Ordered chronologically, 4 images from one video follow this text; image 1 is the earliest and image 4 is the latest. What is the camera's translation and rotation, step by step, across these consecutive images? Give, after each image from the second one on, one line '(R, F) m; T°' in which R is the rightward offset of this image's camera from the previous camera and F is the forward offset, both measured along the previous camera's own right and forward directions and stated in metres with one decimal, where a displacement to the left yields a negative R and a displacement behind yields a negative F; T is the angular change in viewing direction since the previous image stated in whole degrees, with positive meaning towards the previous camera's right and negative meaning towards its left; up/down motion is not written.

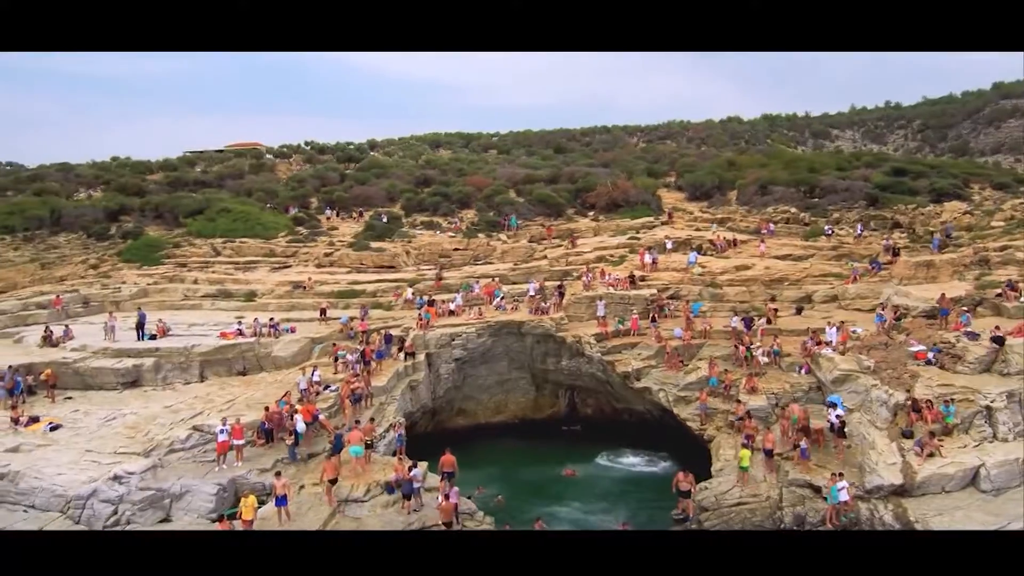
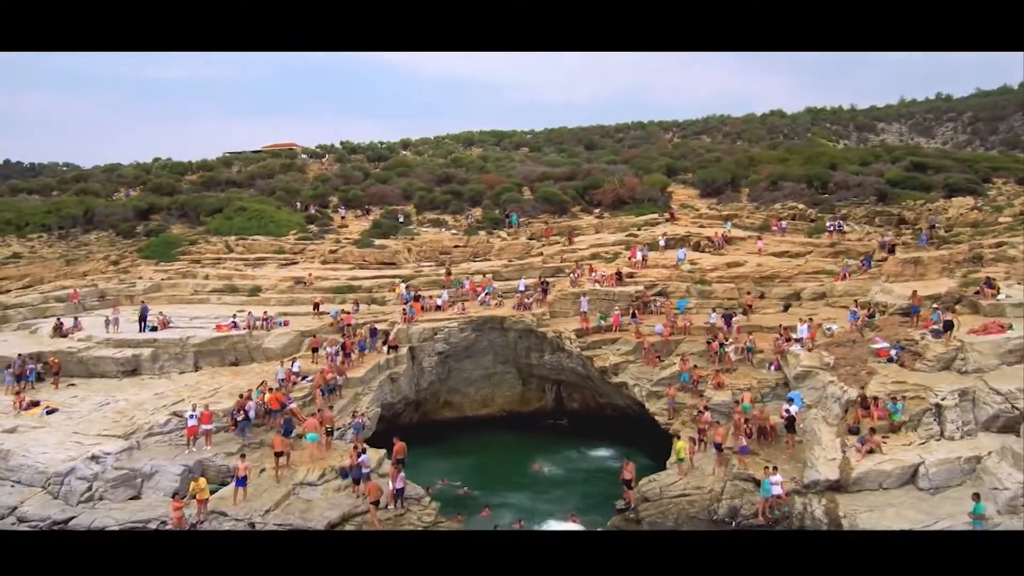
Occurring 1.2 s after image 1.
(+1.3, -0.2) m; -4°
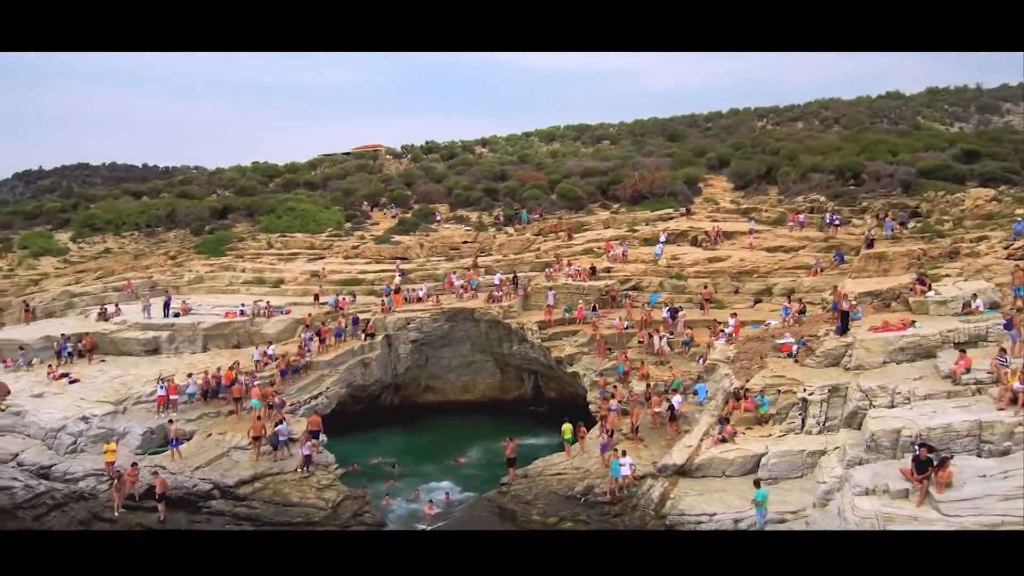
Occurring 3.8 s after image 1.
(+3.2, -0.6) m; -9°
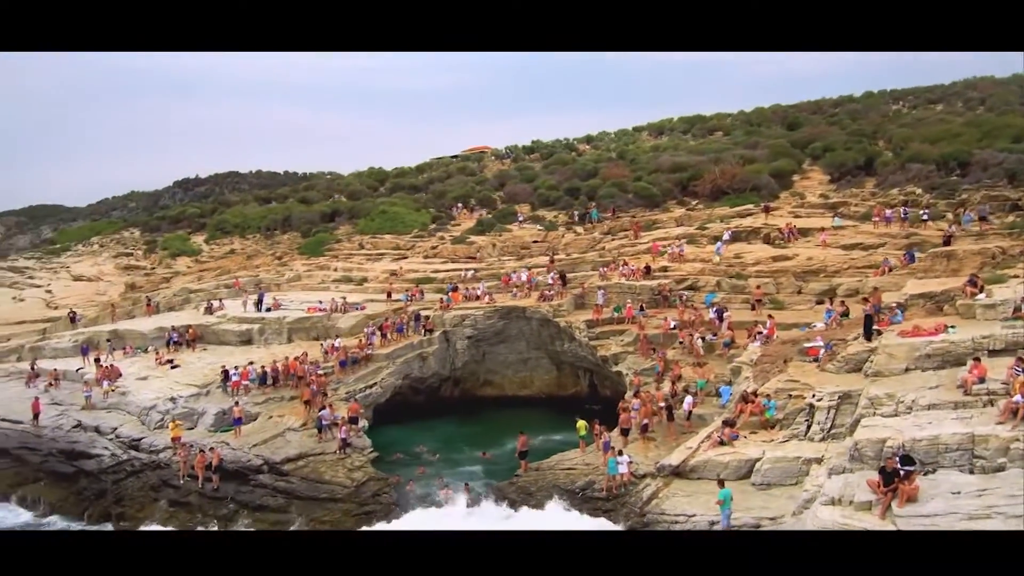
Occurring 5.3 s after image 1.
(+1.6, -0.3) m; -11°
